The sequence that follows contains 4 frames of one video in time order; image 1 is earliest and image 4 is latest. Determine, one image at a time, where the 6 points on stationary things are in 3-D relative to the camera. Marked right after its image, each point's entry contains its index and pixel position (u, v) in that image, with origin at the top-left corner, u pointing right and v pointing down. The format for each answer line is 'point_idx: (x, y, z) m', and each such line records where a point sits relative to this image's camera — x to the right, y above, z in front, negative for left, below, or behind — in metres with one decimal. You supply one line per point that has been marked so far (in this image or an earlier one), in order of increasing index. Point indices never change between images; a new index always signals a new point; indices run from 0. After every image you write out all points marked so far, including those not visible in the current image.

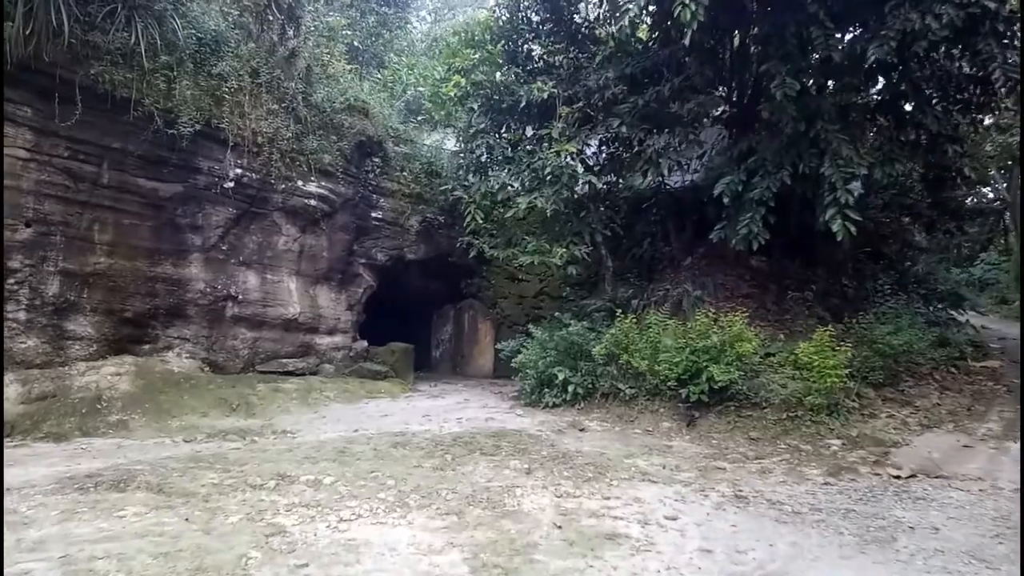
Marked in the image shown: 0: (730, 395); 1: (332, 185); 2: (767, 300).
0: (+1.7, -0.8, +5.8) m
1: (-2.0, +1.2, +8.3) m
2: (+2.5, -0.1, +7.3) m
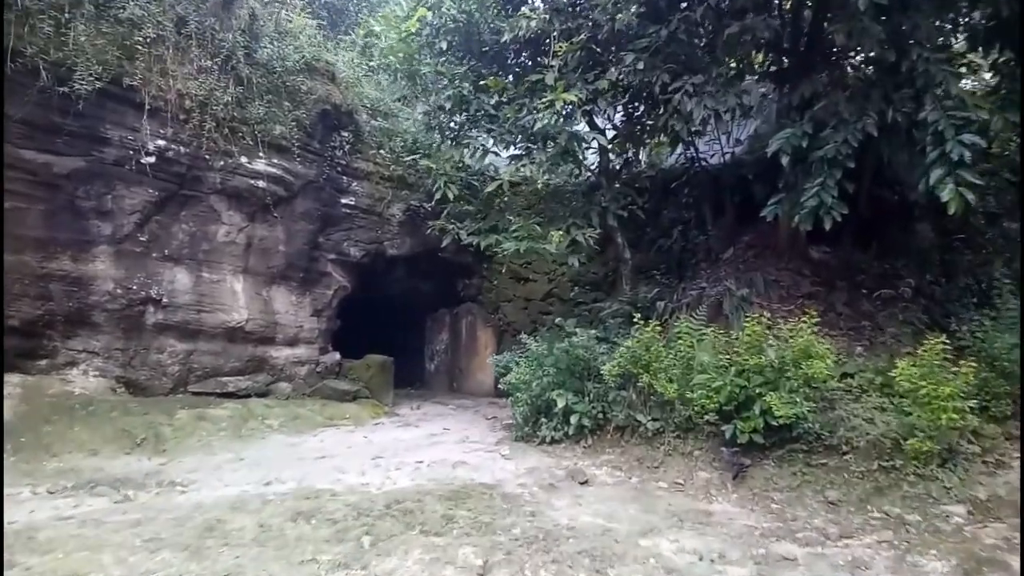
0: (+1.6, -0.8, +4.1) m
1: (-2.1, +1.1, +6.8) m
2: (+2.4, -0.1, +5.6) m
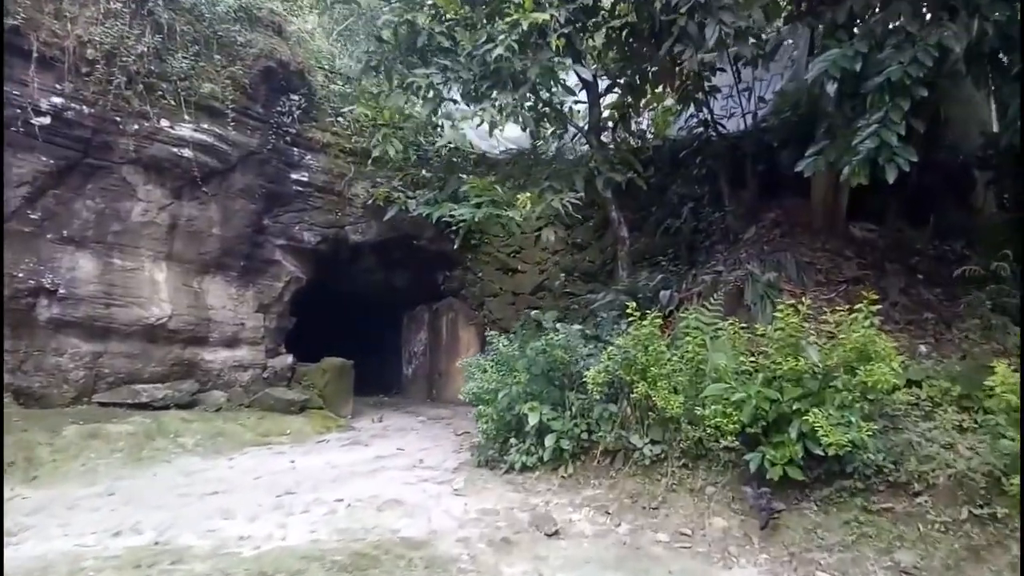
0: (+1.3, -0.7, +3.0) m
1: (-2.2, +1.2, +5.7) m
2: (+2.2, 0.0, +4.4) m
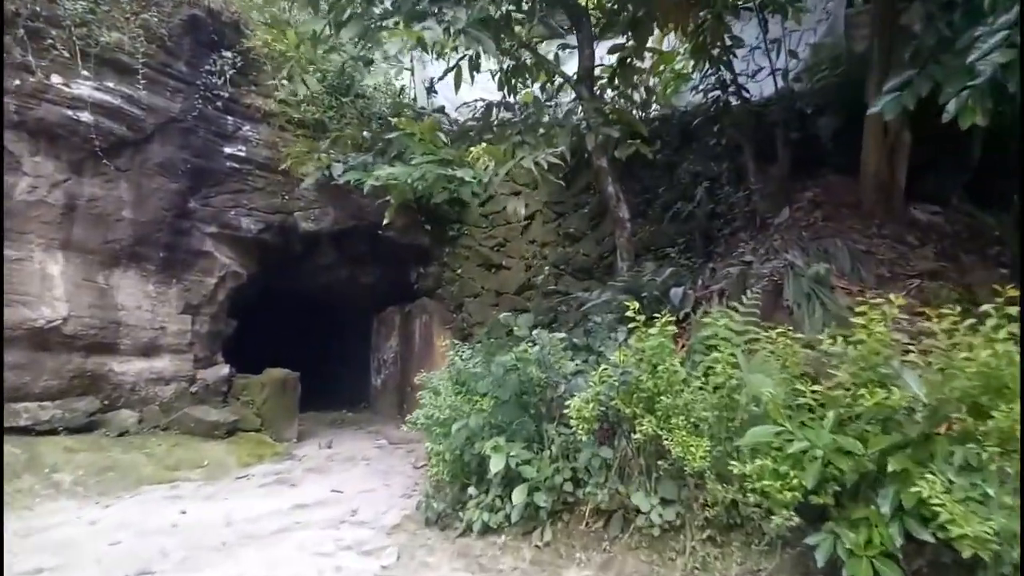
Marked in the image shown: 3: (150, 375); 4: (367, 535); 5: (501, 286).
0: (+1.2, -0.7, +1.9) m
1: (-2.4, +1.2, +4.7) m
2: (+2.1, 0.0, +3.4) m
3: (-2.4, -0.6, +5.0) m
4: (-0.6, -1.0, +2.9) m
5: (-0.1, 0.0, +5.9) m
